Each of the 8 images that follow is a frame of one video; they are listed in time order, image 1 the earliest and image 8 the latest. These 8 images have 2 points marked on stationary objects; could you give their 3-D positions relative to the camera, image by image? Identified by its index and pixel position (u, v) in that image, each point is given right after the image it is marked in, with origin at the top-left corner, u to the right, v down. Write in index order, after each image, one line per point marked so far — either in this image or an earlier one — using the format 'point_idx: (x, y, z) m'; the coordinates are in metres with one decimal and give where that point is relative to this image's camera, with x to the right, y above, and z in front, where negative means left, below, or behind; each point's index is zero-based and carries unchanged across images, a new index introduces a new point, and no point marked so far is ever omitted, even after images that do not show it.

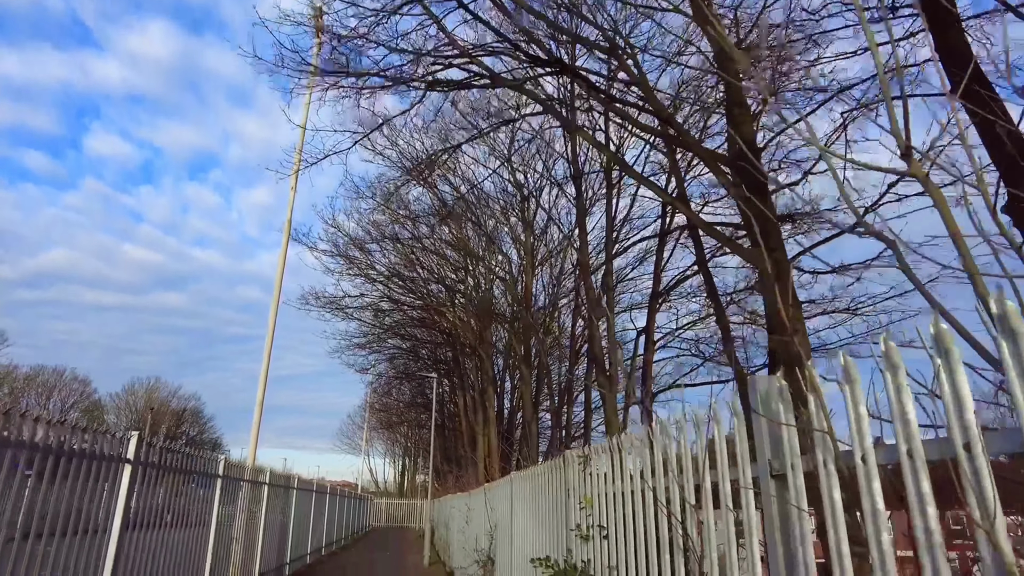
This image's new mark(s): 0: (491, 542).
0: (-0.3, -3.9, +9.3) m
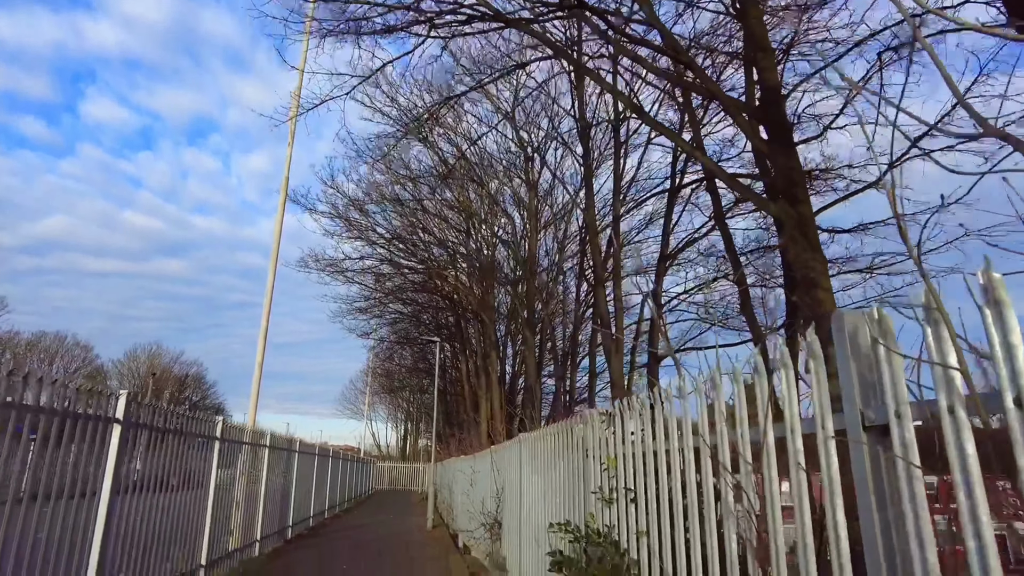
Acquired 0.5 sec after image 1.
0: (-0.2, -3.2, +9.1) m
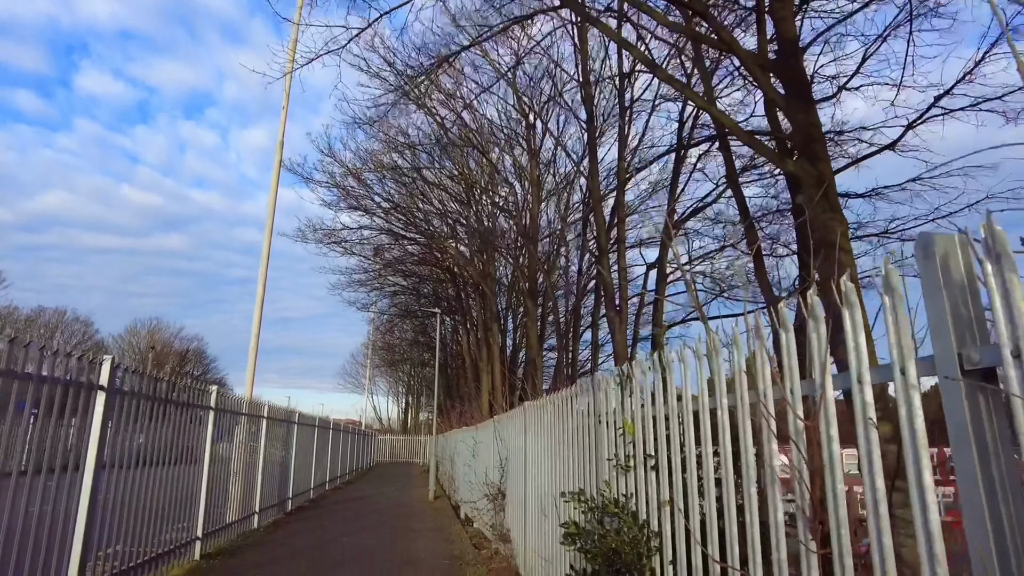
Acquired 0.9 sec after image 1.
0: (-0.1, -2.7, +8.9) m
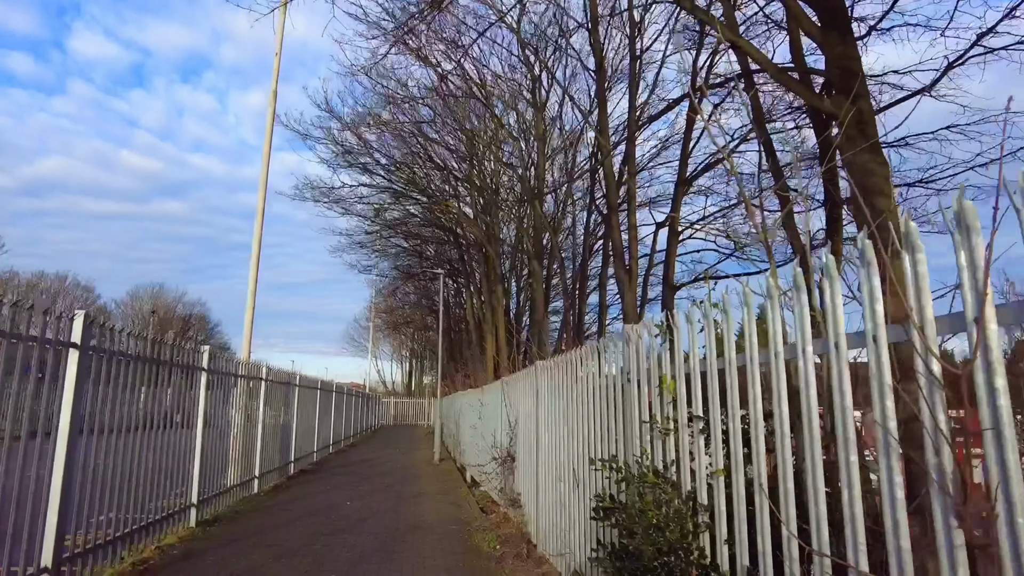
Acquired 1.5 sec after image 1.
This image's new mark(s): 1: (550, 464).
0: (0.0, -2.1, +8.5) m
1: (+0.4, -2.0, +6.8) m
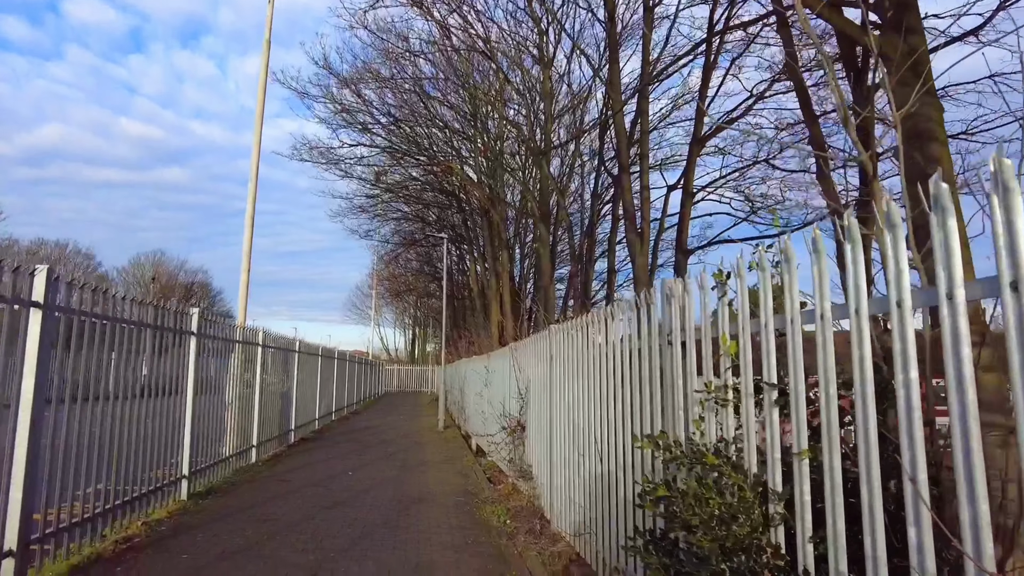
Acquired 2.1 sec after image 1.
0: (+0.1, -1.6, +8.0) m
1: (+0.5, -1.5, +6.3) m
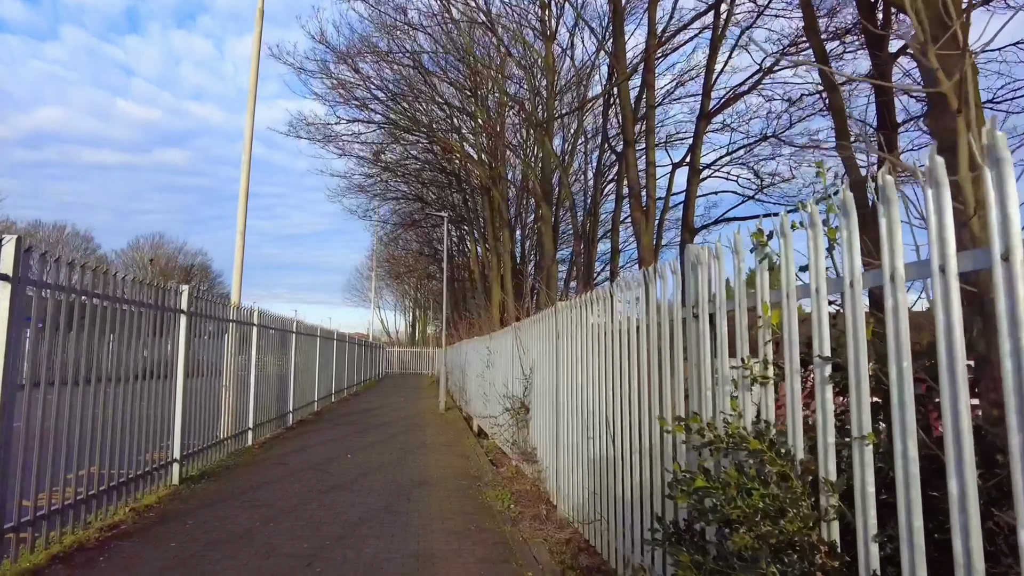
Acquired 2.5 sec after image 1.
0: (+0.2, -1.3, +7.8) m
1: (+0.6, -1.3, +6.1) m
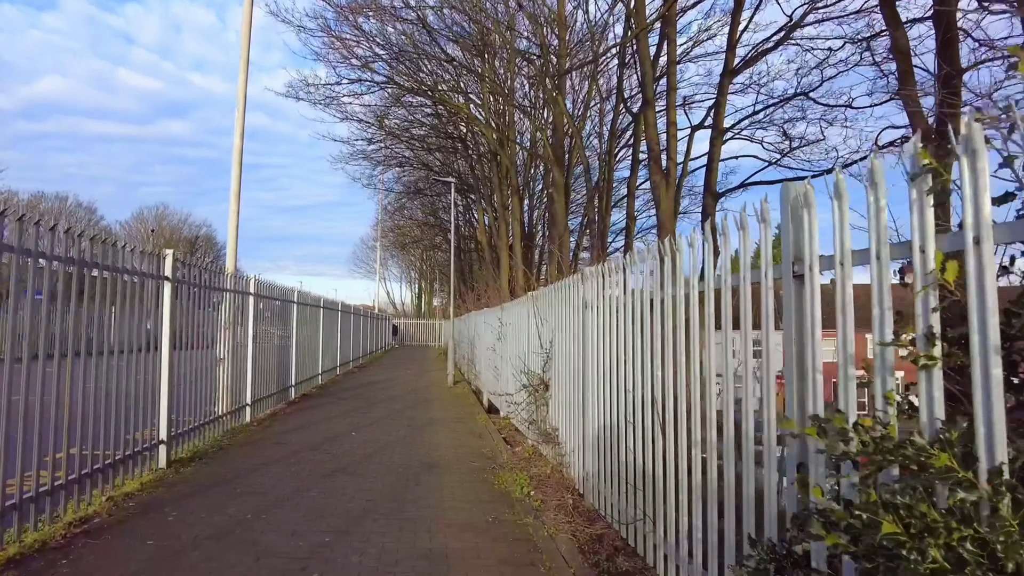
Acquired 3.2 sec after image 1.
0: (+0.4, -0.9, +7.1) m
1: (+0.8, -1.0, +5.4) m
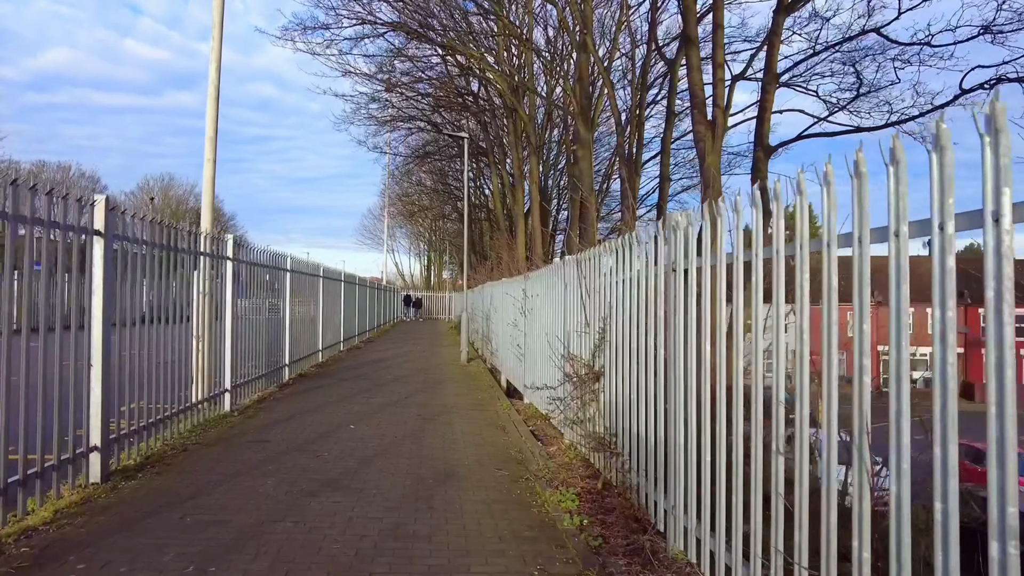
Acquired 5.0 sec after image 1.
0: (+0.7, -0.5, +5.6) m
1: (+1.1, -0.7, +3.9) m
